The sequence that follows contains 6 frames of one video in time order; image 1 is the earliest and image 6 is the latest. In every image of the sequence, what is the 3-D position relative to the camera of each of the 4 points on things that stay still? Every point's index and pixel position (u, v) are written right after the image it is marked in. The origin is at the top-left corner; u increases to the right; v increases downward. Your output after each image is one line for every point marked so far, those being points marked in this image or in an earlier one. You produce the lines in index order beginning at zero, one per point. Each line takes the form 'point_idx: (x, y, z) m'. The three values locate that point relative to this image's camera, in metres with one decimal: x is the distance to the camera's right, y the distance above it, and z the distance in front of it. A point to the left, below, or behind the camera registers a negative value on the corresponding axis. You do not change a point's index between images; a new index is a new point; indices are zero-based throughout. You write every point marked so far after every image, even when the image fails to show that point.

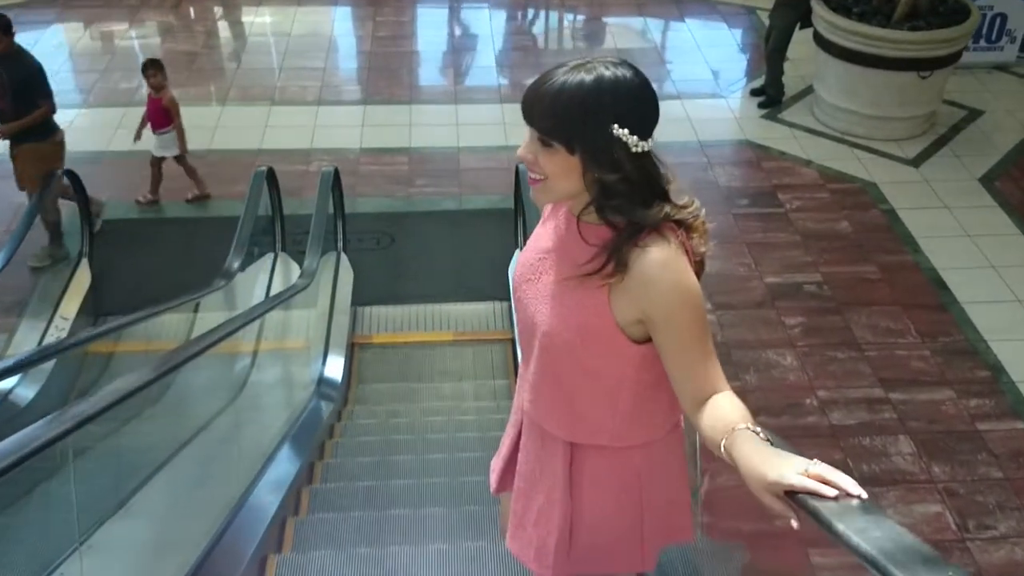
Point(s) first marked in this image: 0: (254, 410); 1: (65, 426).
0: (-1.1, -0.5, +4.5) m
1: (-1.2, -0.4, +2.8) m
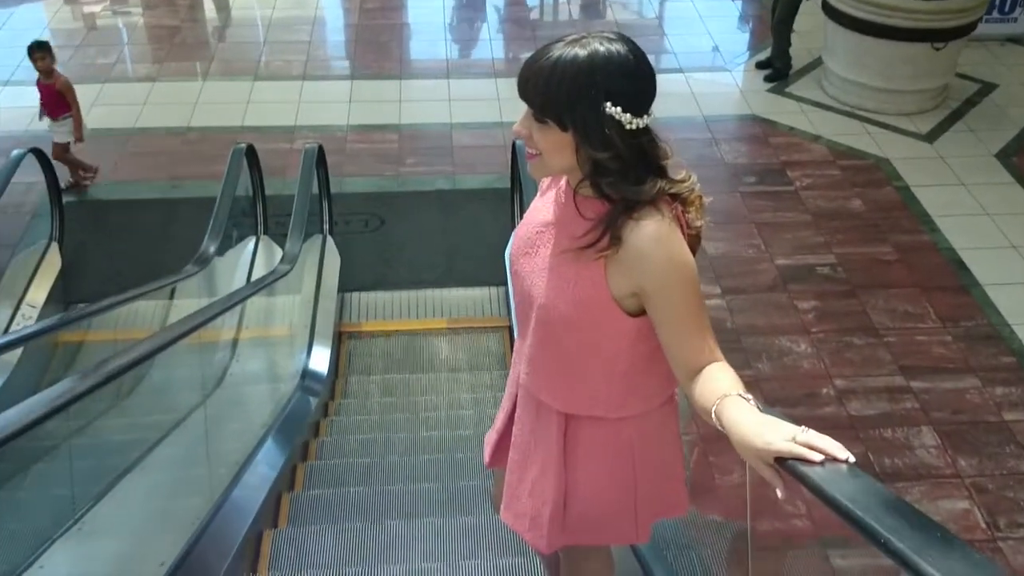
0: (-1.1, -0.5, +4.2) m
1: (-1.2, -0.3, +2.4) m
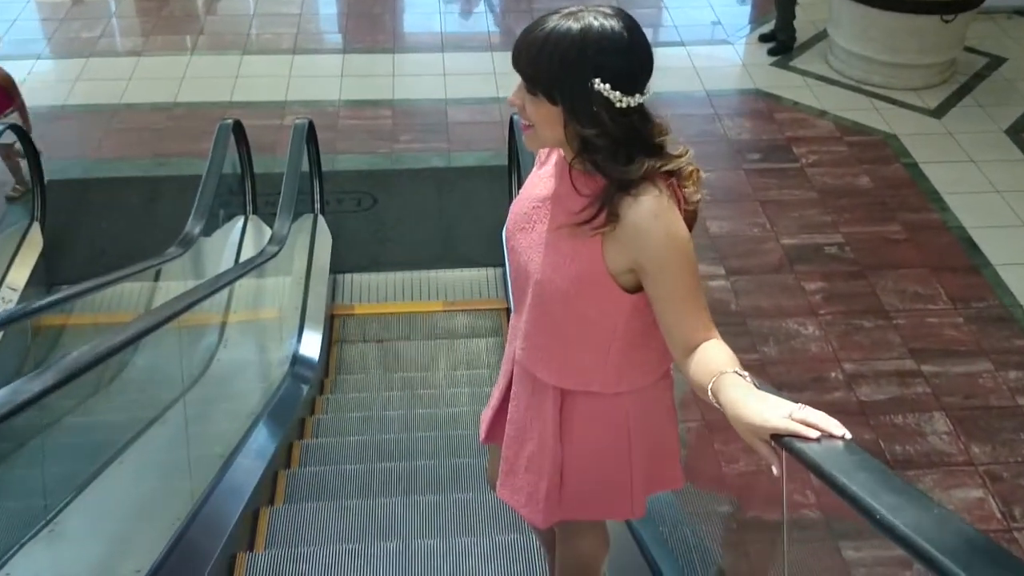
0: (-1.1, -0.4, +4.0) m
1: (-1.1, -0.3, +2.3) m
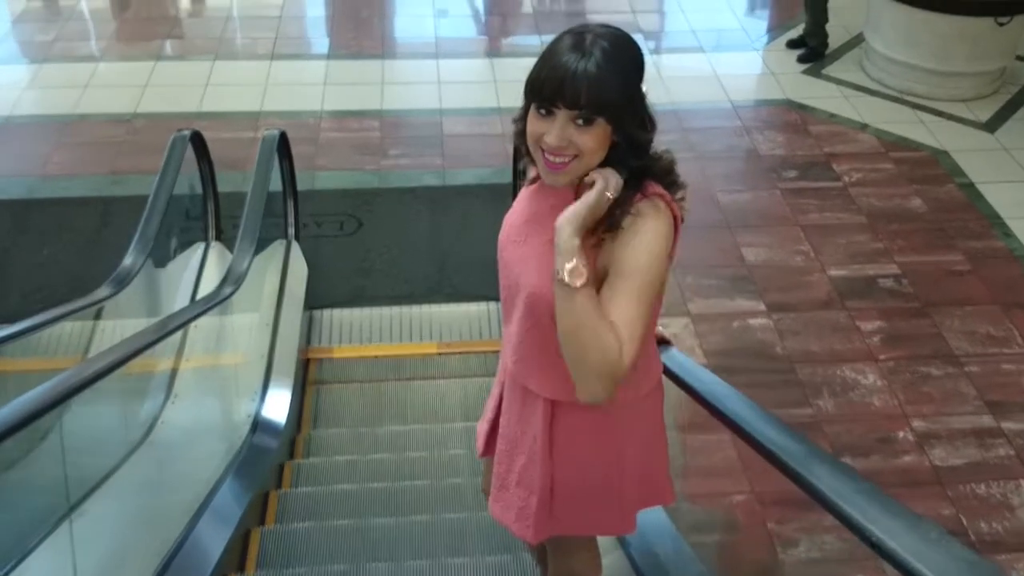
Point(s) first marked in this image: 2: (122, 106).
0: (-1.1, -0.5, +3.3) m
1: (-1.1, -0.4, +1.6) m
2: (-2.1, +1.0, +5.8) m
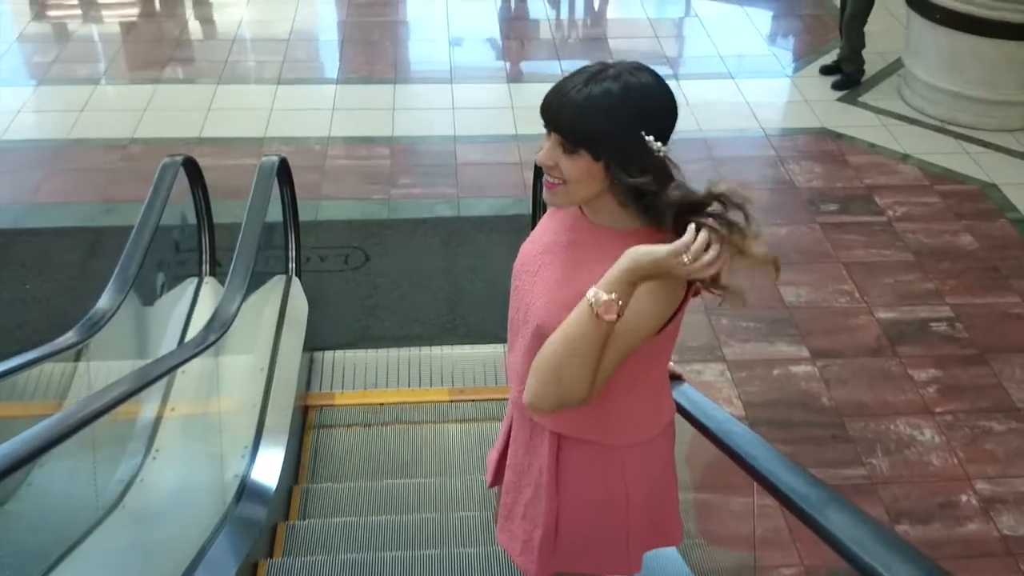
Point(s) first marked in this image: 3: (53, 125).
0: (-1.0, -0.7, +3.0) m
1: (-1.1, -0.5, +1.2) m
2: (-2.0, +0.8, +5.5) m
3: (-2.4, +0.8, +5.5) m
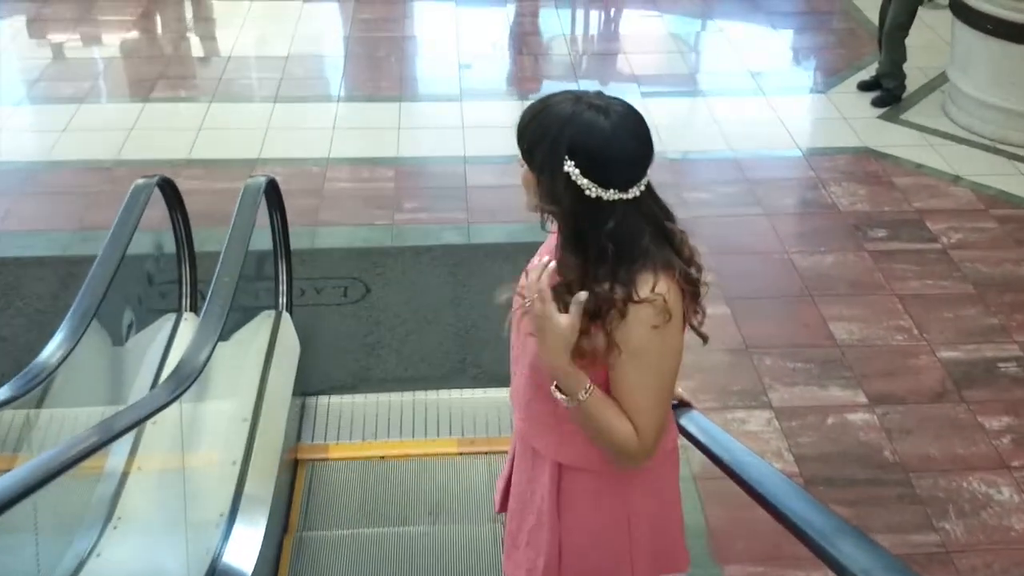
0: (-1.0, -0.8, +2.5) m
1: (-1.0, -0.5, +0.8) m
2: (-2.0, +0.7, +5.1) m
3: (-2.3, +0.7, +5.2) m
